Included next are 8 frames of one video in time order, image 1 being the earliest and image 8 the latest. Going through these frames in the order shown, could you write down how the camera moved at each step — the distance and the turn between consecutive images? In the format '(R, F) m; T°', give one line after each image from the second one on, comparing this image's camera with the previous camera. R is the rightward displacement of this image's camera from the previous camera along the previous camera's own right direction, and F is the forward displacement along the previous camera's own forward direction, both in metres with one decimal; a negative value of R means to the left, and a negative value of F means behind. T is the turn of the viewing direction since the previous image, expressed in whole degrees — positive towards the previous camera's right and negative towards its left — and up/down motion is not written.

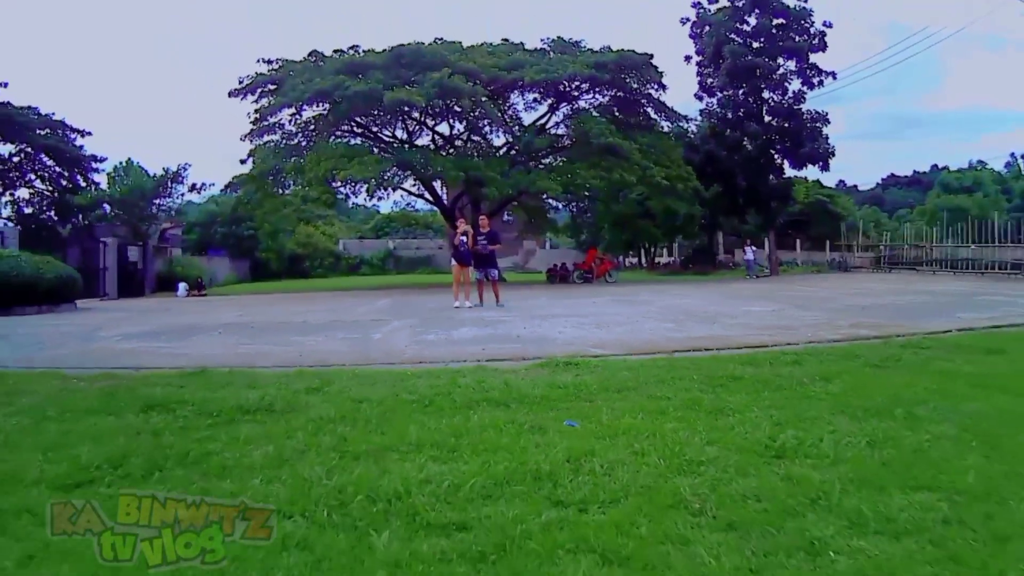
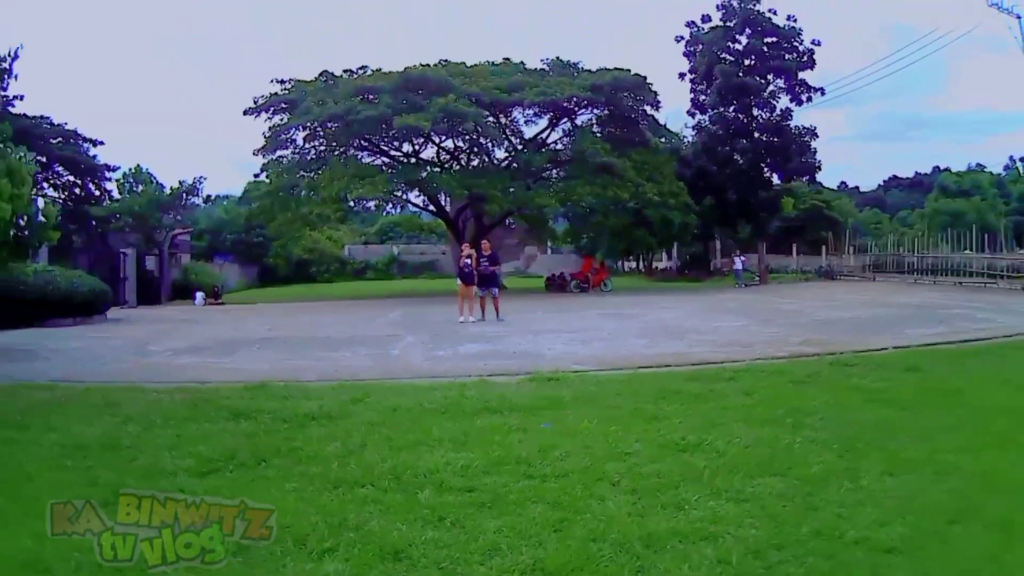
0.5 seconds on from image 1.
(0.0, -1.0) m; 0°
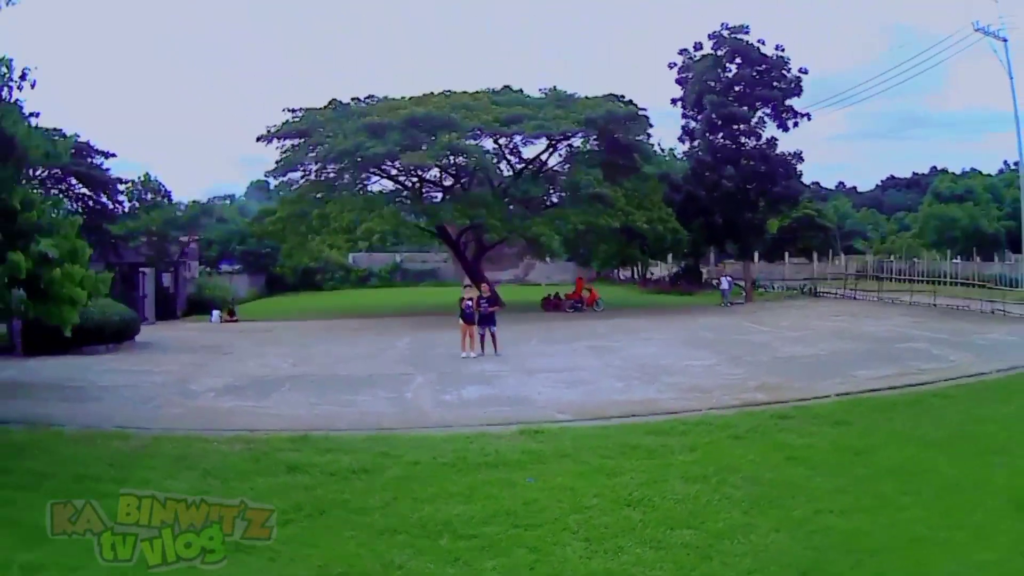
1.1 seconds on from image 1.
(0.0, -1.2) m; 0°
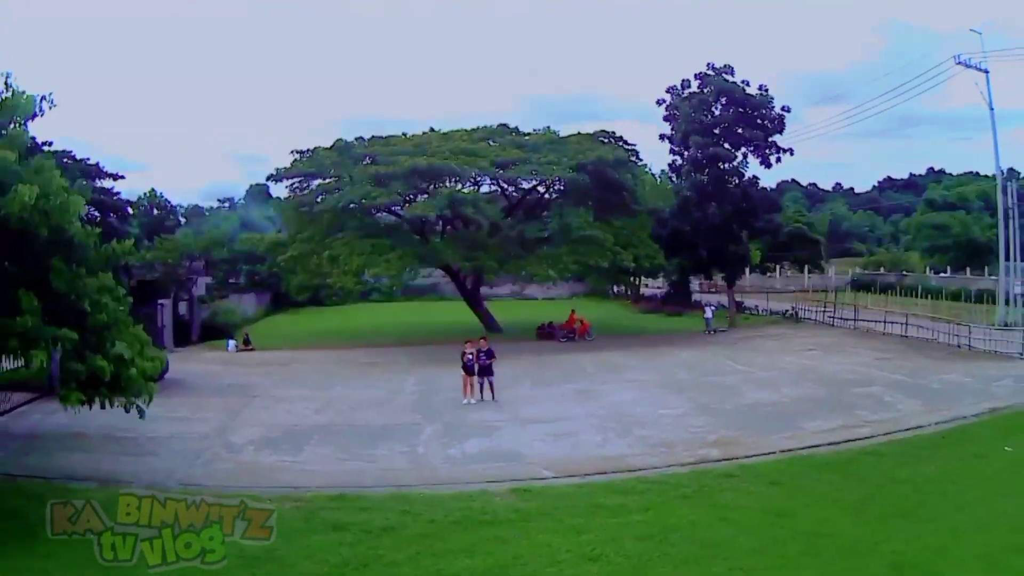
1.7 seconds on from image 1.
(0.0, -1.5) m; 0°
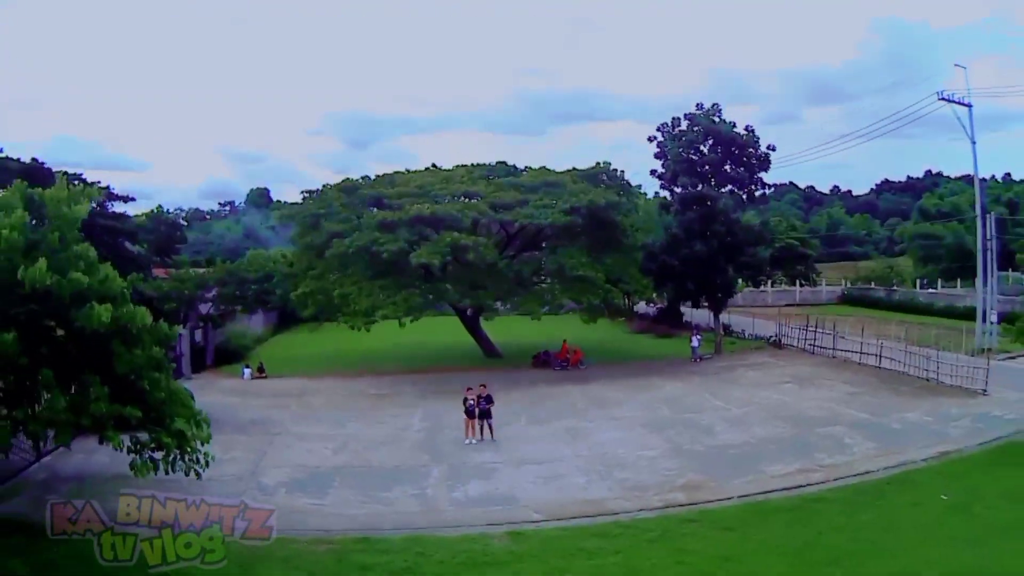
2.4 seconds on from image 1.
(0.0, -1.6) m; 0°
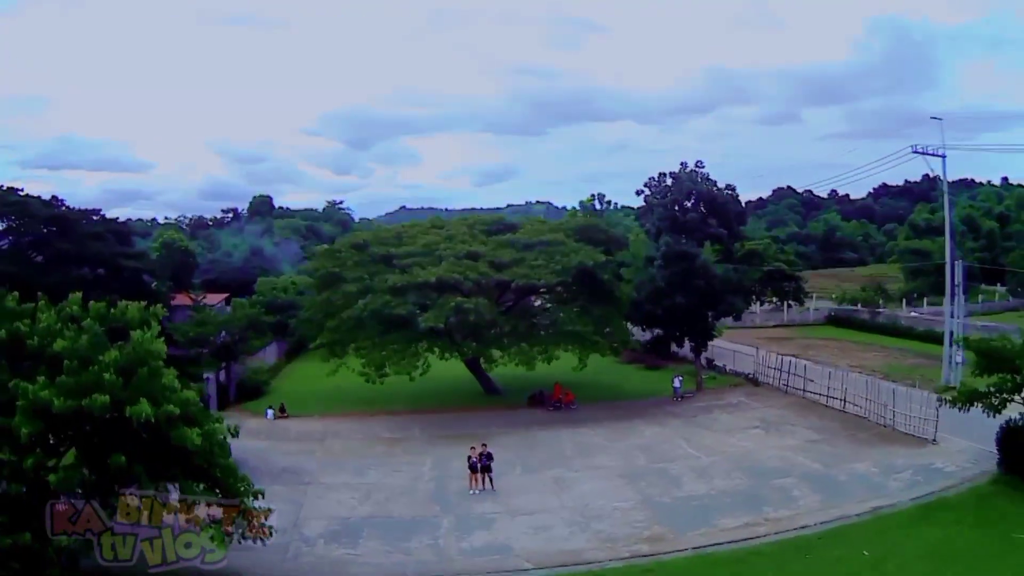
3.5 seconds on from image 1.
(0.0, -2.5) m; 0°
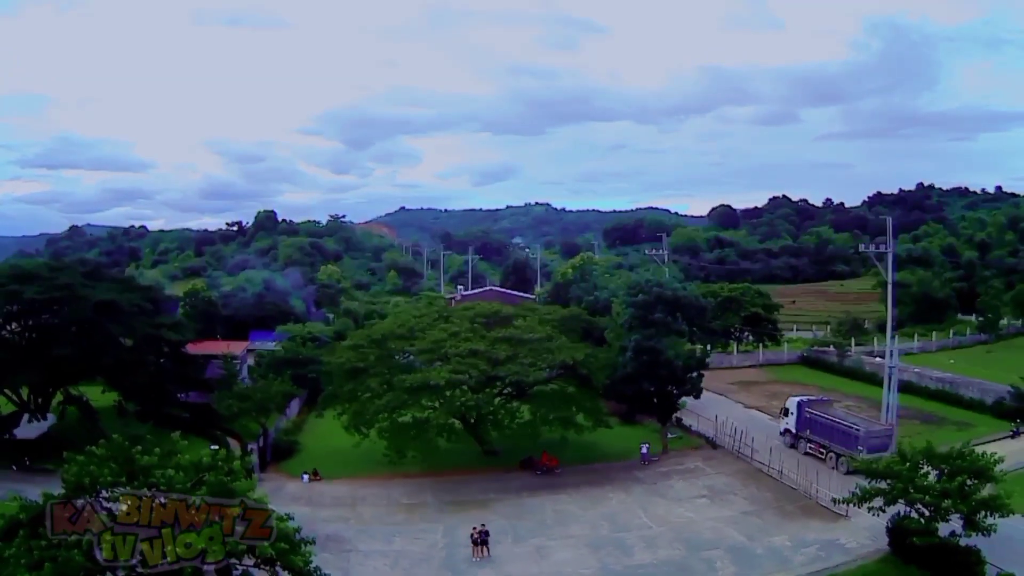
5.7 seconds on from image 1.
(0.0, -5.5) m; 0°
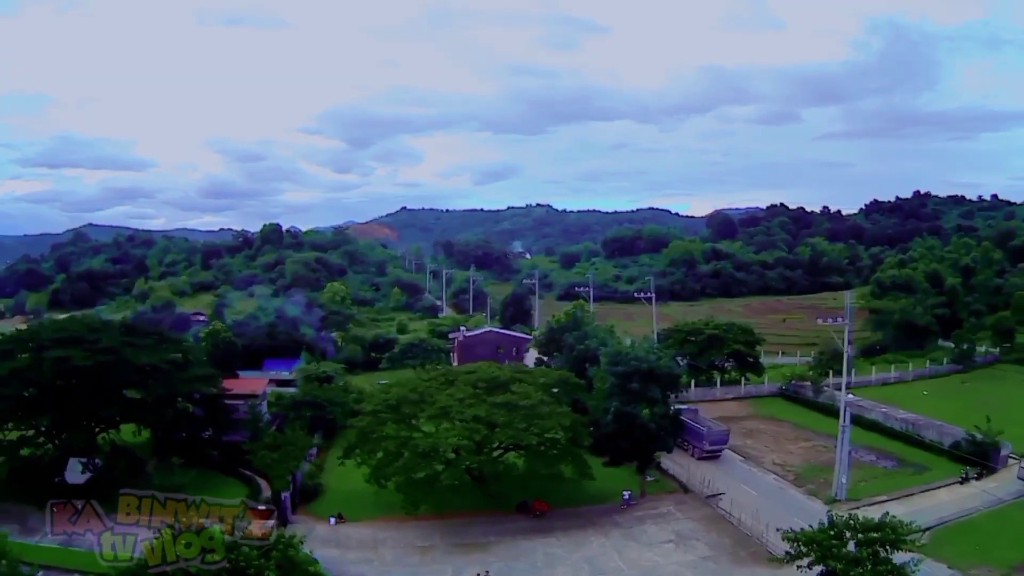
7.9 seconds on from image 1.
(0.0, -5.2) m; 0°
